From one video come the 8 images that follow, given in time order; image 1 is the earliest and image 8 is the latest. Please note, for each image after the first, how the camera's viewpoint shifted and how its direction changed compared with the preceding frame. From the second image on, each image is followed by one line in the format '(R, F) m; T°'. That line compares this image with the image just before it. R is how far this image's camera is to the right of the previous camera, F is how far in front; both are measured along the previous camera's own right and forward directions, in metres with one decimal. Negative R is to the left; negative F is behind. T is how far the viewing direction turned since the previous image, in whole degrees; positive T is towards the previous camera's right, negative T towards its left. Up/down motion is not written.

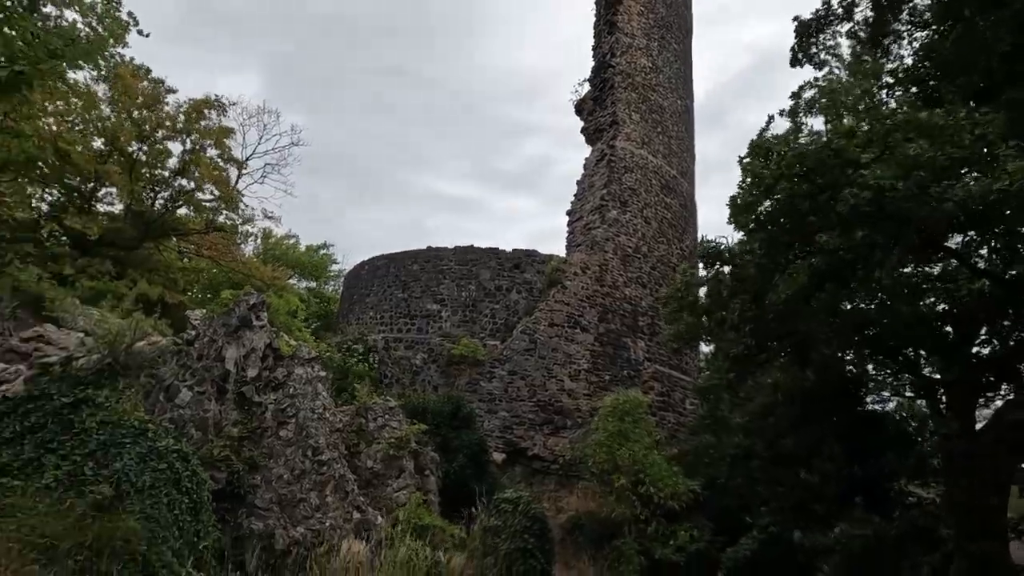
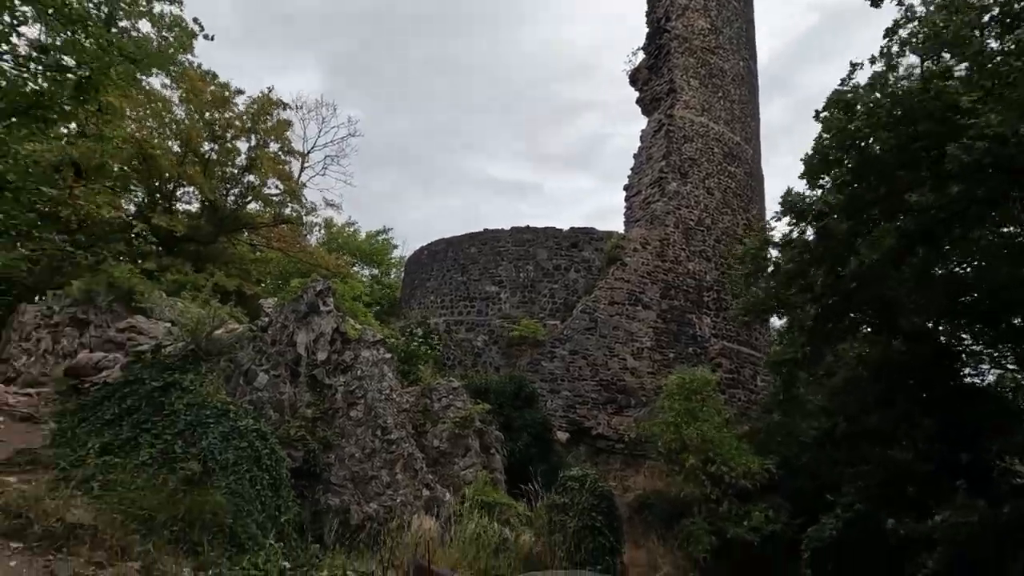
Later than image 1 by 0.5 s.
(0.0, +0.1) m; -6°
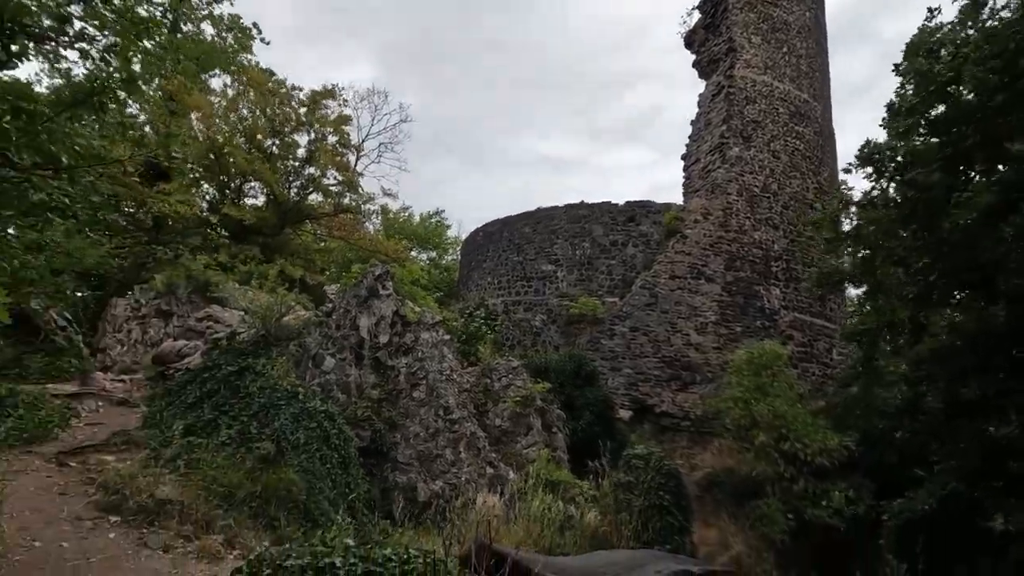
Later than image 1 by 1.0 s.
(0.0, +0.1) m; -6°
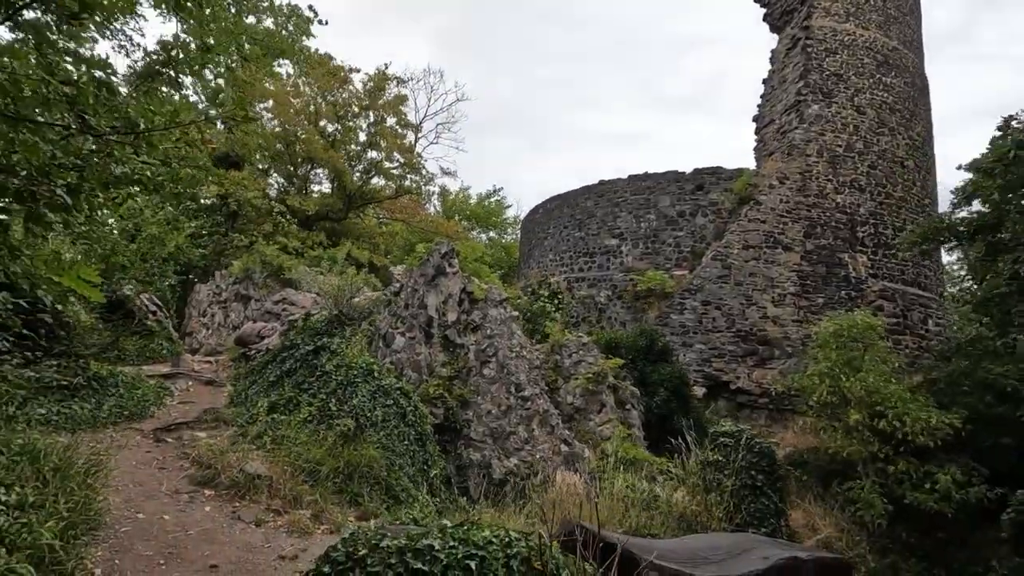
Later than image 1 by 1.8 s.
(-0.2, +0.2) m; -6°
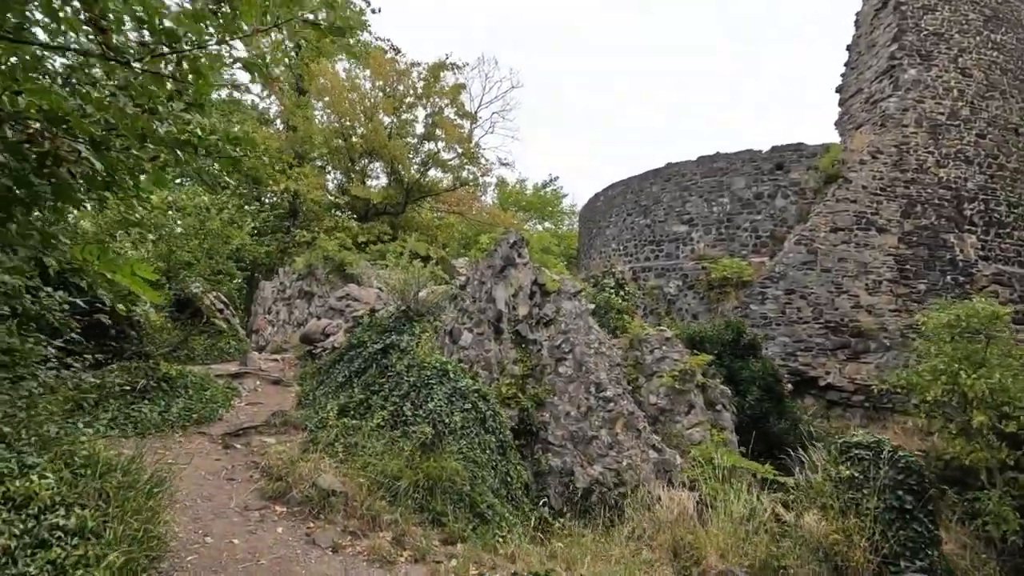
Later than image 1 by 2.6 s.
(-0.4, +0.6) m; -5°
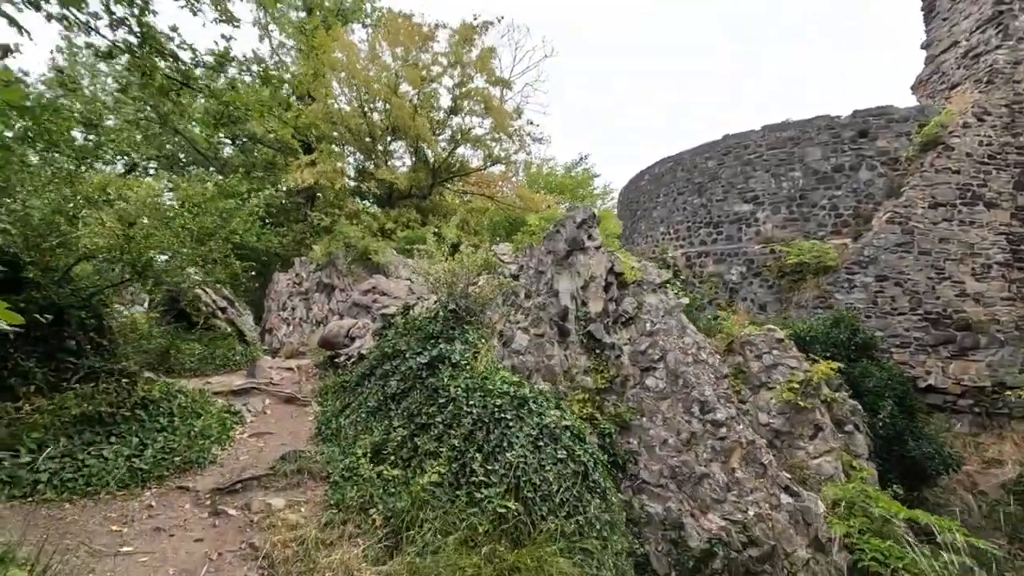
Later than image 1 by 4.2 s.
(-0.7, +1.7) m; -2°
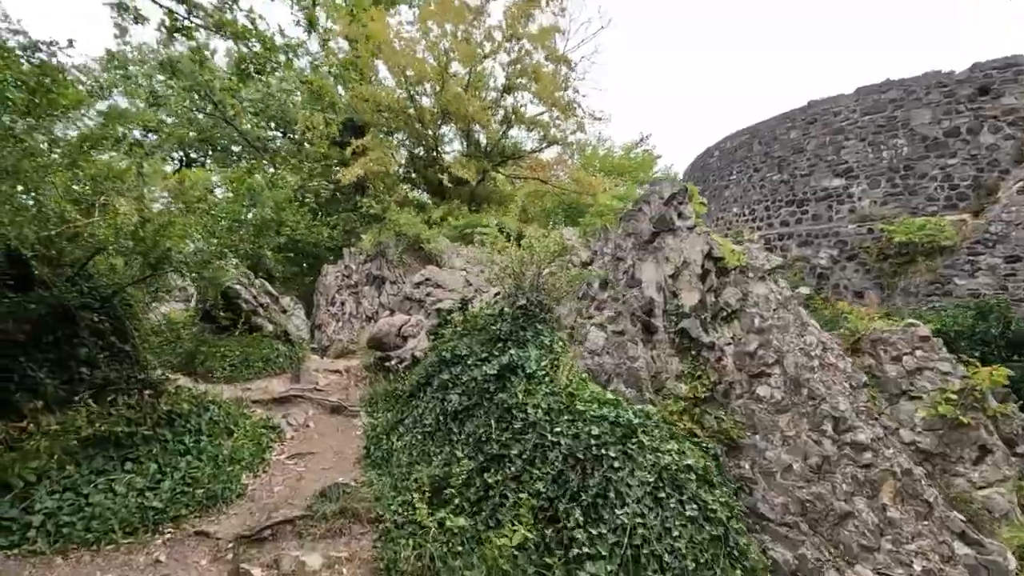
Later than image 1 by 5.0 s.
(-0.3, +1.0) m; -5°
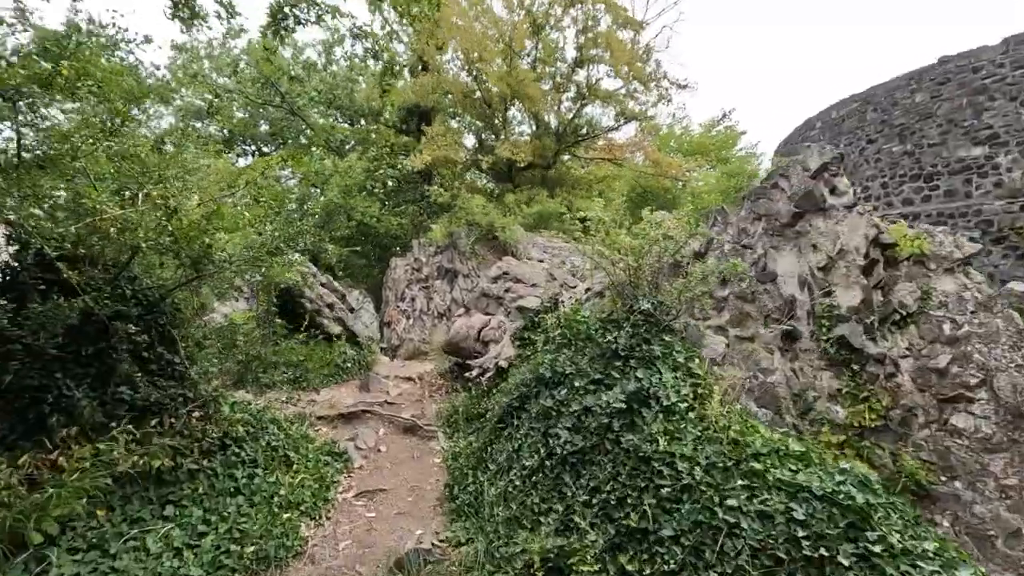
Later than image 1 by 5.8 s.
(-0.4, +0.9) m; -7°
